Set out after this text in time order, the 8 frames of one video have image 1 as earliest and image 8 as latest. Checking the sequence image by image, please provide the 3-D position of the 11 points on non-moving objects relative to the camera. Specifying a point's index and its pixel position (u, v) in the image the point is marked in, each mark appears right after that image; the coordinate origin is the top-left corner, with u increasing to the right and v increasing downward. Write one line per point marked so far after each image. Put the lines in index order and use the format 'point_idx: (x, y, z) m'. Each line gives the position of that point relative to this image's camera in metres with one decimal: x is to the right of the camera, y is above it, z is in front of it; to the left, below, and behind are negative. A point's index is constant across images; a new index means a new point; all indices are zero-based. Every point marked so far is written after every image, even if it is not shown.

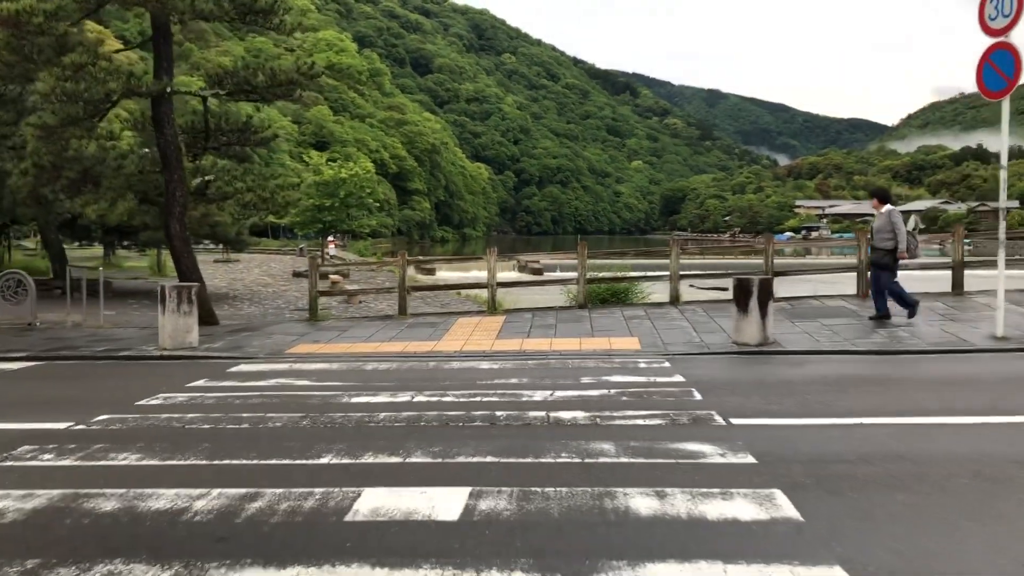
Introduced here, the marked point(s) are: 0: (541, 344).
0: (+0.3, -0.6, +9.1) m
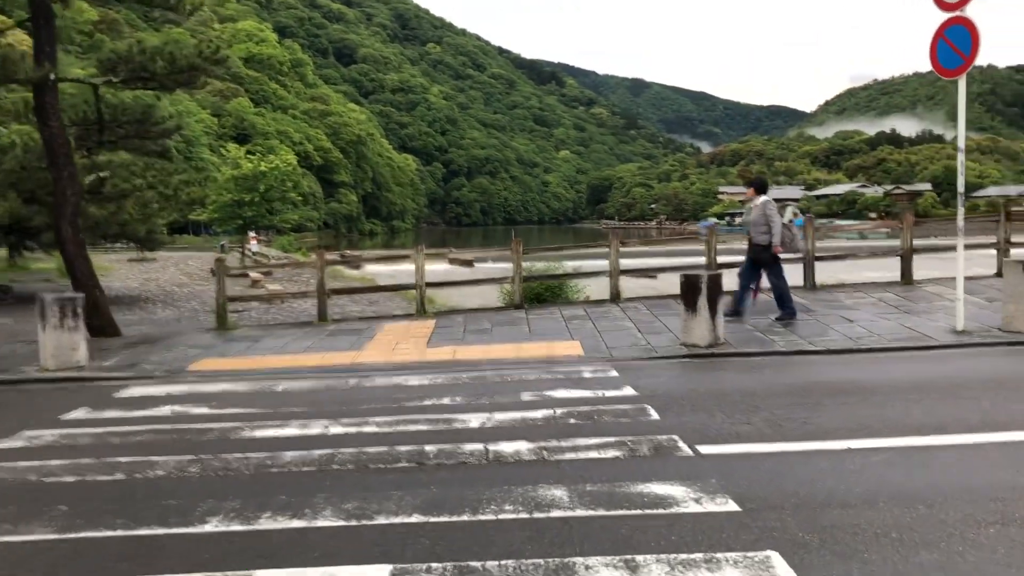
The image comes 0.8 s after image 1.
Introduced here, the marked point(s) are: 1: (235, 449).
0: (-0.3, -0.6, +8.3) m
1: (-1.5, -0.9, +5.0) m
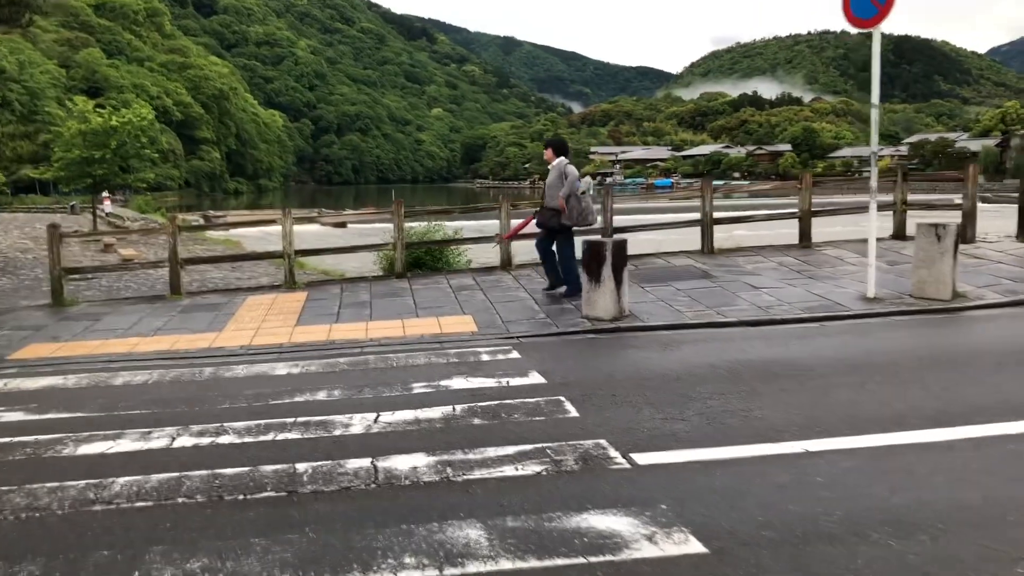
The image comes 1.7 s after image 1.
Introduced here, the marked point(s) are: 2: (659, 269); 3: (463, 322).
0: (-1.2, -0.3, +7.3) m
1: (-1.9, -0.8, +3.9) m
2: (+1.5, +0.2, +9.6) m
3: (-0.4, -0.3, +7.6) m
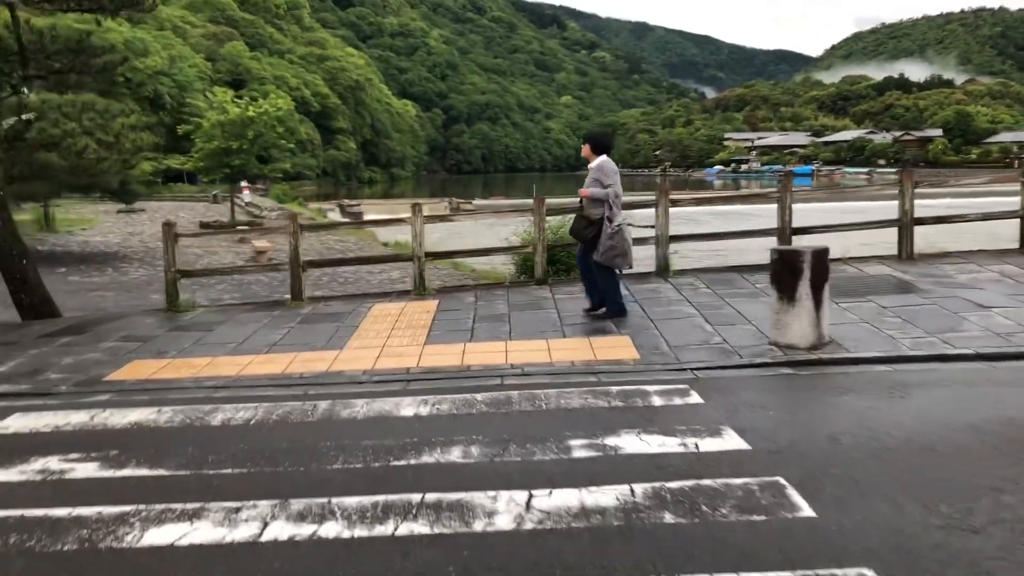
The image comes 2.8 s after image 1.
0: (-0.1, -0.4, +6.2) m
1: (-1.3, -0.9, +2.9) m
2: (+2.9, +0.1, +8.1) m
3: (+0.7, -0.4, +6.3) m
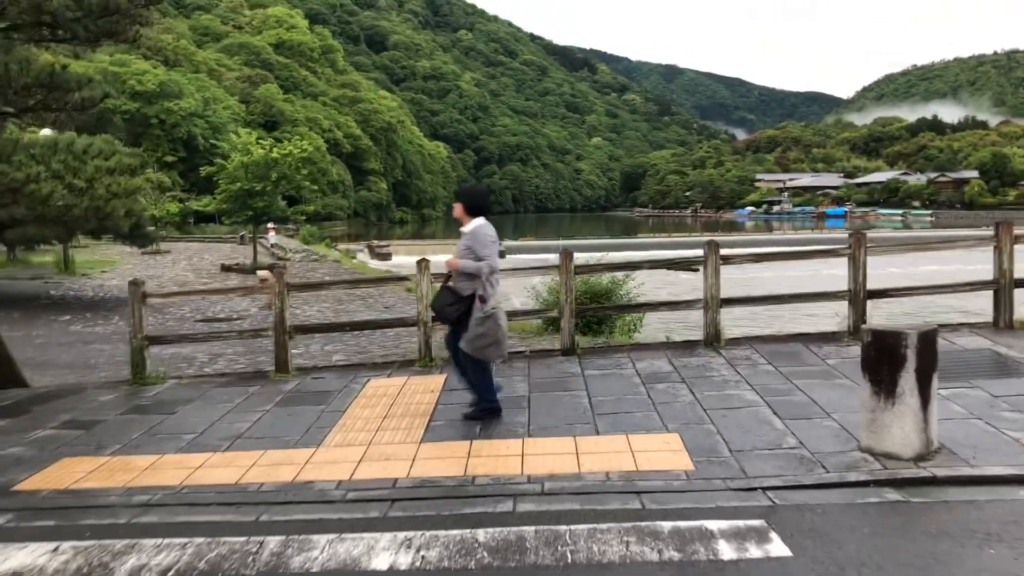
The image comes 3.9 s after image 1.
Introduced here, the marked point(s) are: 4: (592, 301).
0: (0.0, -0.9, +4.9) m
1: (-1.3, -1.2, +1.6) m
2: (+3.1, -0.5, +6.7) m
3: (+0.8, -0.8, +5.0) m
4: (+1.0, -0.2, +12.1) m
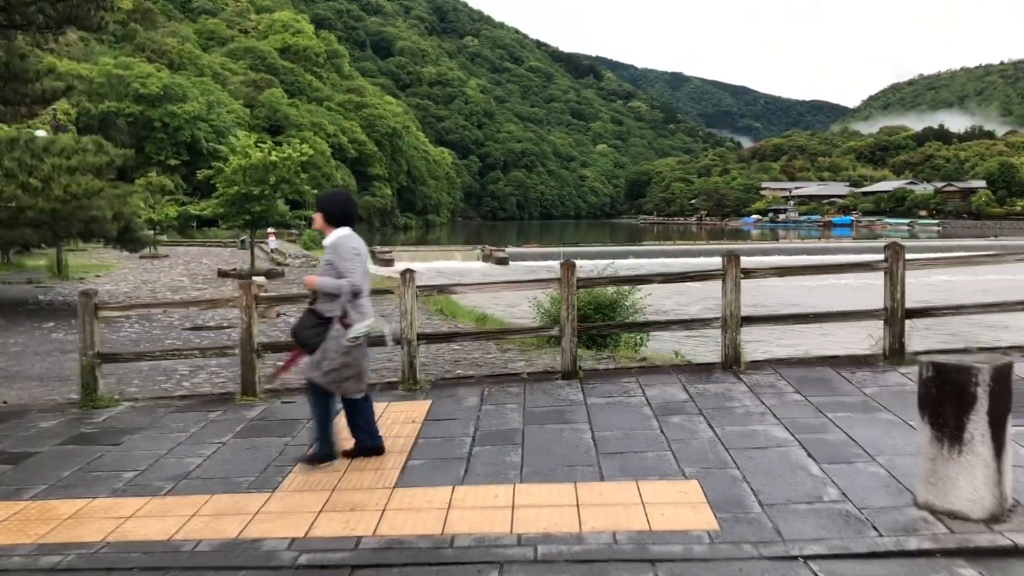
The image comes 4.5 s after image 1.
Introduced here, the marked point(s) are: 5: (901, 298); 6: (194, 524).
0: (-0.1, -1.0, +4.1) m
1: (-1.4, -1.3, +0.8) m
2: (+3.0, -0.6, +5.9) m
3: (+0.8, -0.9, +4.2) m
4: (+1.0, -0.3, +11.3) m
5: (+2.7, -0.1, +6.4) m
6: (-1.4, -1.0, +4.1) m
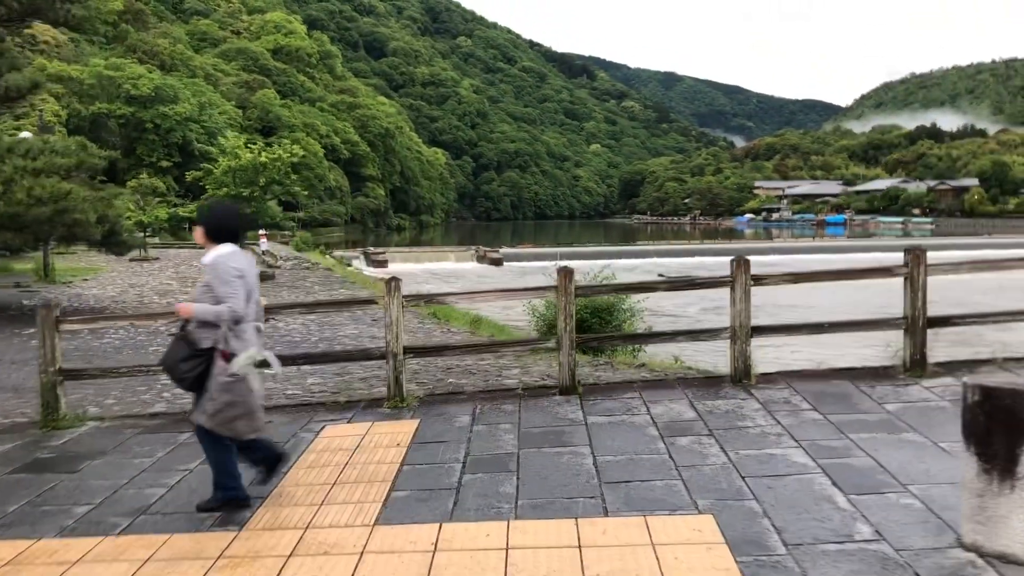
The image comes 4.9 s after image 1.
0: (-0.1, -1.0, +3.6) m
1: (-1.4, -1.3, +0.4) m
2: (+3.0, -0.6, +5.4) m
3: (+0.8, -1.0, +3.7) m
4: (+1.0, -0.4, +10.9) m
5: (+2.6, -0.1, +6.0) m
6: (-1.5, -1.1, +3.7) m
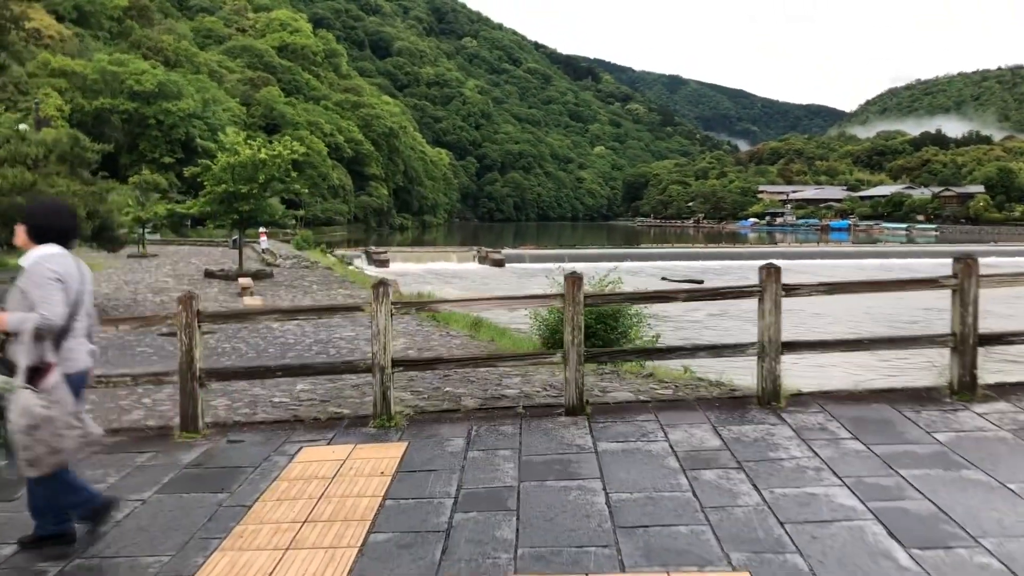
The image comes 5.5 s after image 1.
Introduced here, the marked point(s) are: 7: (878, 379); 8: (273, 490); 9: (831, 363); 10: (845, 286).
0: (-0.1, -1.1, +3.0) m
1: (-1.4, -1.4, -0.2) m
2: (+3.0, -0.7, +4.8) m
3: (+0.8, -1.0, +3.1) m
4: (+1.0, -0.4, +10.2) m
5: (+2.6, -0.2, +5.3) m
6: (-1.5, -1.1, +3.1) m
7: (+4.0, -0.9, +10.1) m
8: (-1.0, -0.9, +4.4) m
9: (+3.8, -0.8, +11.2) m
10: (+1.9, 0.0, +5.4) m
